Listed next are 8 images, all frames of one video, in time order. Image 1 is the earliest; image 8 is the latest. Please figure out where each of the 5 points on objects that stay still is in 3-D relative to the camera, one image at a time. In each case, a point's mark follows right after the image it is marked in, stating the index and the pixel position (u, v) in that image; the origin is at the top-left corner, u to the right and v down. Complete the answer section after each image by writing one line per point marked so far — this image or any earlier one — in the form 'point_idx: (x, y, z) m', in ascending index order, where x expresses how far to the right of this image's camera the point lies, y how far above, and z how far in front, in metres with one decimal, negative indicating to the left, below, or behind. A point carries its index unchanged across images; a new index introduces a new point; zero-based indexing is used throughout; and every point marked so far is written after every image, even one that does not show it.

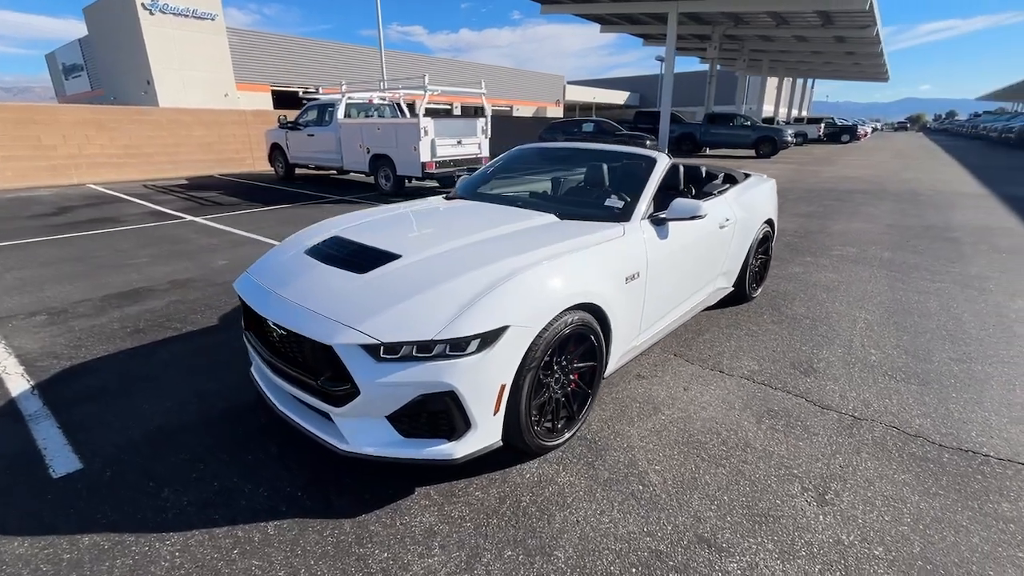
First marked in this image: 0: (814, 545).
0: (+1.3, -1.1, +2.0) m
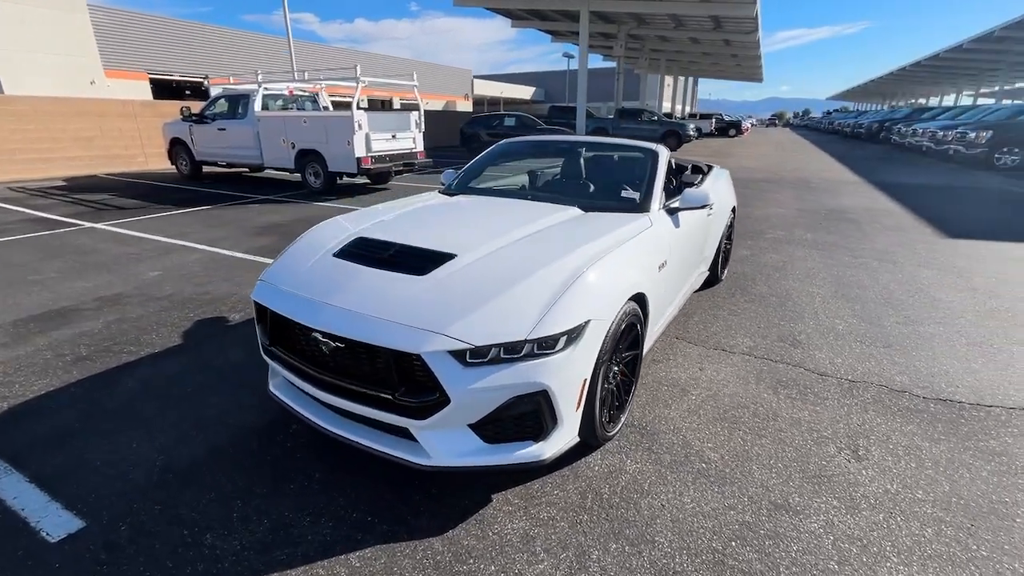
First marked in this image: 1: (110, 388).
0: (+1.7, -1.0, +2.2) m
1: (-2.6, -0.6, +3.0) m
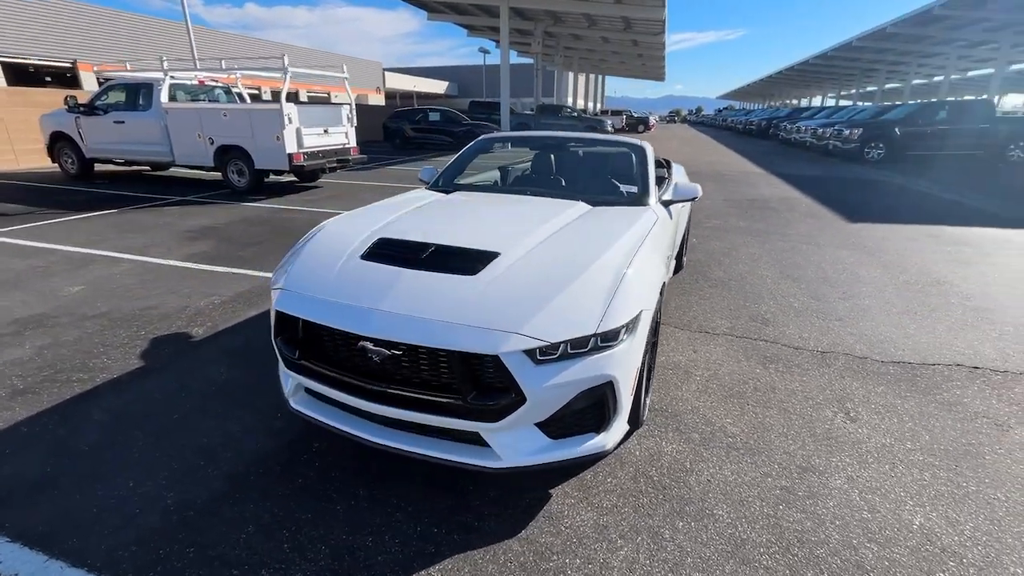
0: (+1.9, -0.9, +2.5) m
1: (-2.4, -0.7, +2.6) m
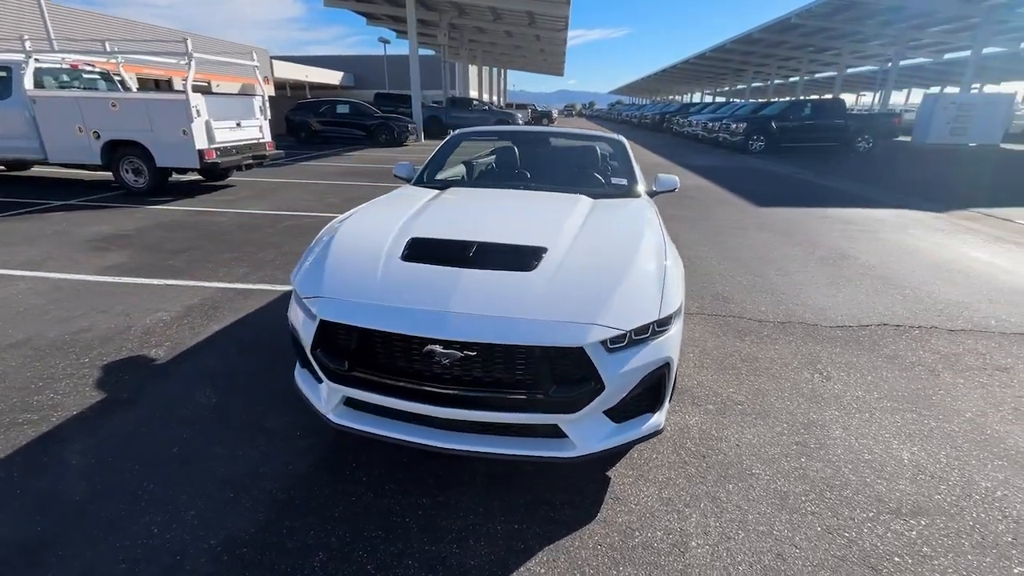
0: (+2.1, -0.7, +3.0) m
1: (-2.2, -0.9, +2.2) m
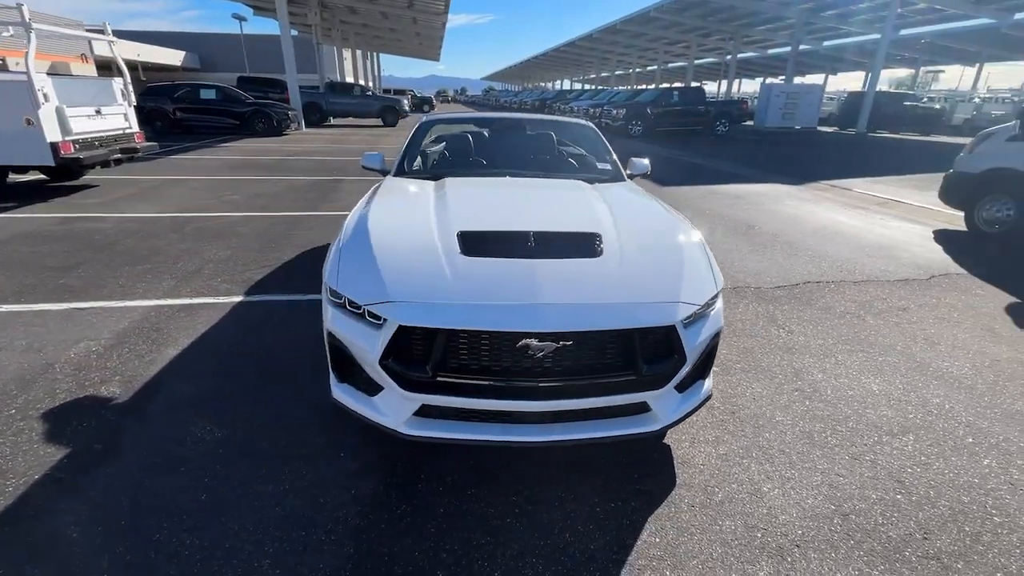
0: (+2.2, -0.5, +3.5) m
1: (-1.7, -1.0, +1.8) m
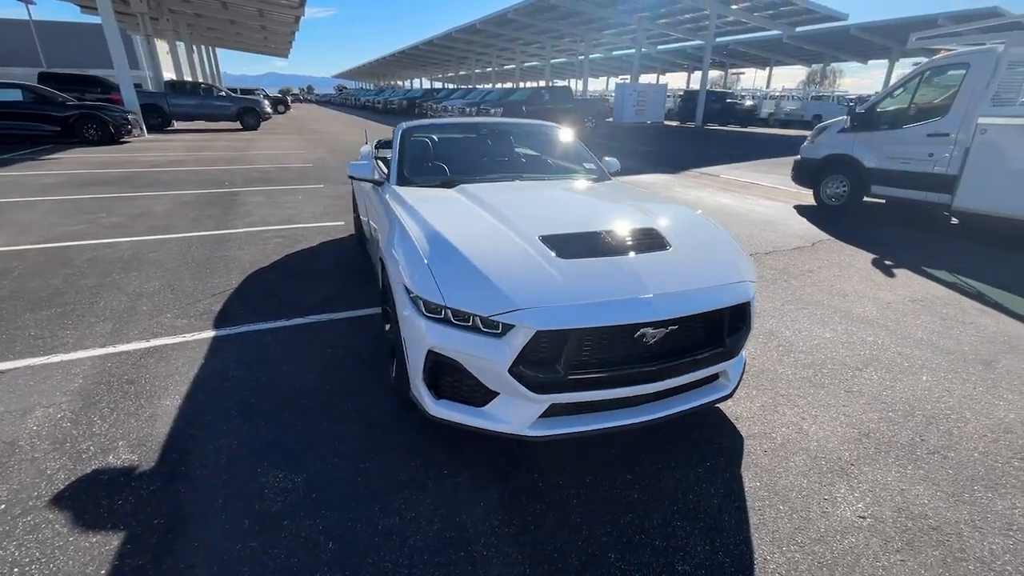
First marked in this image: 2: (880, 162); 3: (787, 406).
0: (+2.3, -0.2, +4.2) m
1: (-1.0, -1.1, +1.5) m
2: (+5.9, +2.0, +7.5) m
3: (+1.6, -0.7, +2.8) m
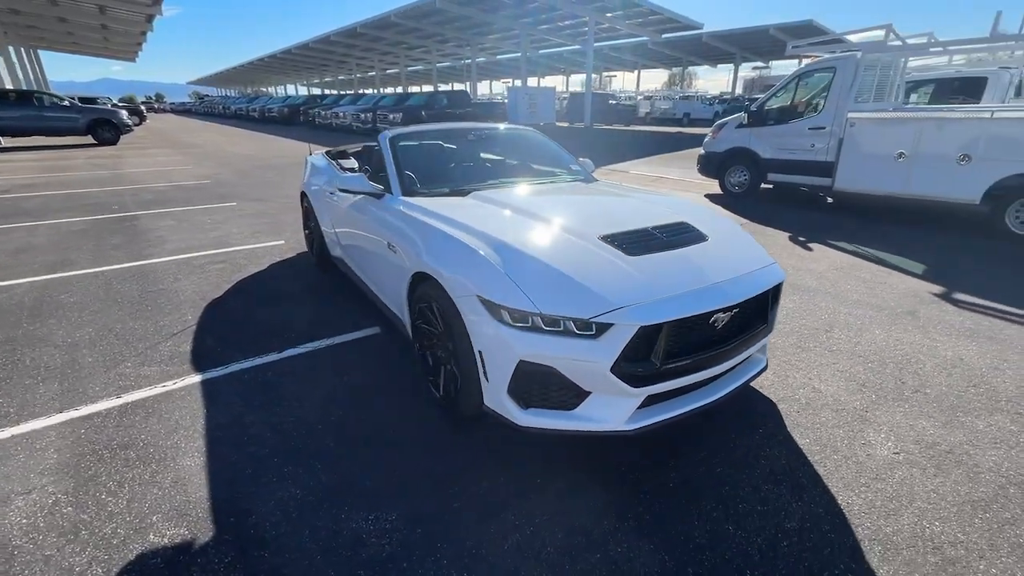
0: (+2.2, 0.0, +4.6) m
1: (-0.4, -1.2, +1.3) m
2: (+4.8, +2.5, +8.7) m
3: (+1.9, -0.6, +3.2) m
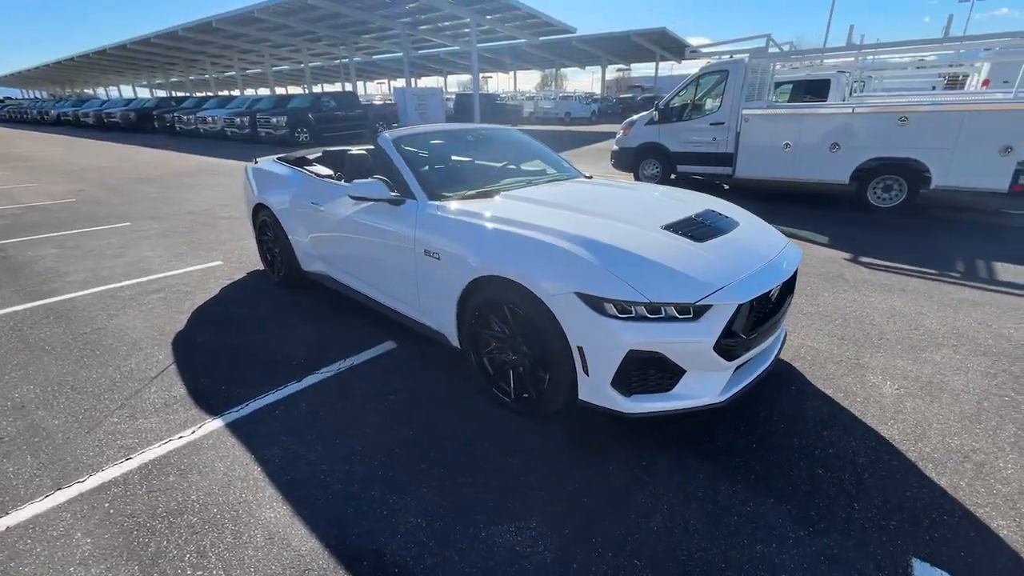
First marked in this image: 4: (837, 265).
0: (+2.0, +0.2, +5.1) m
1: (+0.4, -1.2, +1.4) m
2: (+3.4, +2.9, +9.6) m
3: (+2.1, -0.4, +3.7) m
4: (+3.6, +0.3, +5.3) m
